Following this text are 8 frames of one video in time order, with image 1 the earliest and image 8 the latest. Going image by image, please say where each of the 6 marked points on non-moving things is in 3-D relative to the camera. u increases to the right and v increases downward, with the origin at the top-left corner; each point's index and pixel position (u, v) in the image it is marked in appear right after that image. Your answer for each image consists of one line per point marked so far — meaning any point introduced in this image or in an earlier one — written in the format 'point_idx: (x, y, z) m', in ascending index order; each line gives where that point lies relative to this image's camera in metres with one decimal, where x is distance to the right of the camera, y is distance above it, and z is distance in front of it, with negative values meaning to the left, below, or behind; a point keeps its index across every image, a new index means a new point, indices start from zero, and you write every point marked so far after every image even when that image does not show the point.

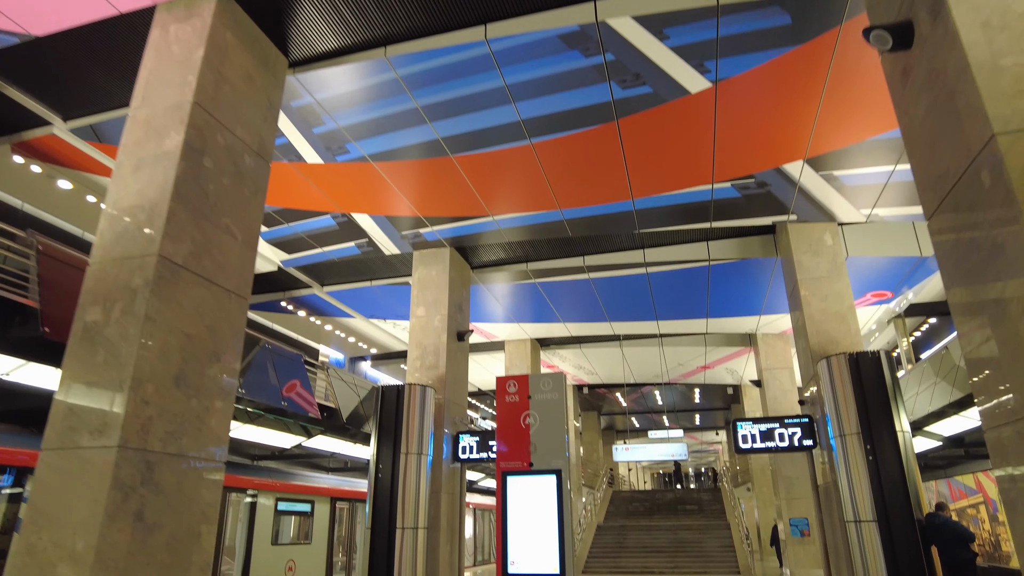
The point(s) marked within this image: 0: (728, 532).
0: (+4.9, -5.5, +14.6) m
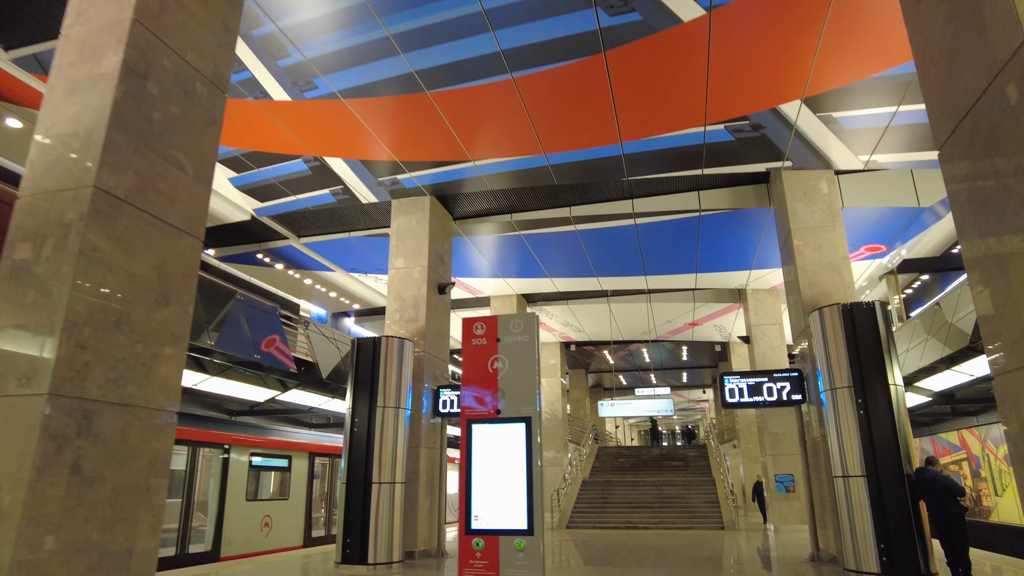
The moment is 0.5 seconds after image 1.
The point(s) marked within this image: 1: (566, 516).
0: (+4.5, -4.5, +14.6) m
1: (+1.1, -4.8, +13.8) m
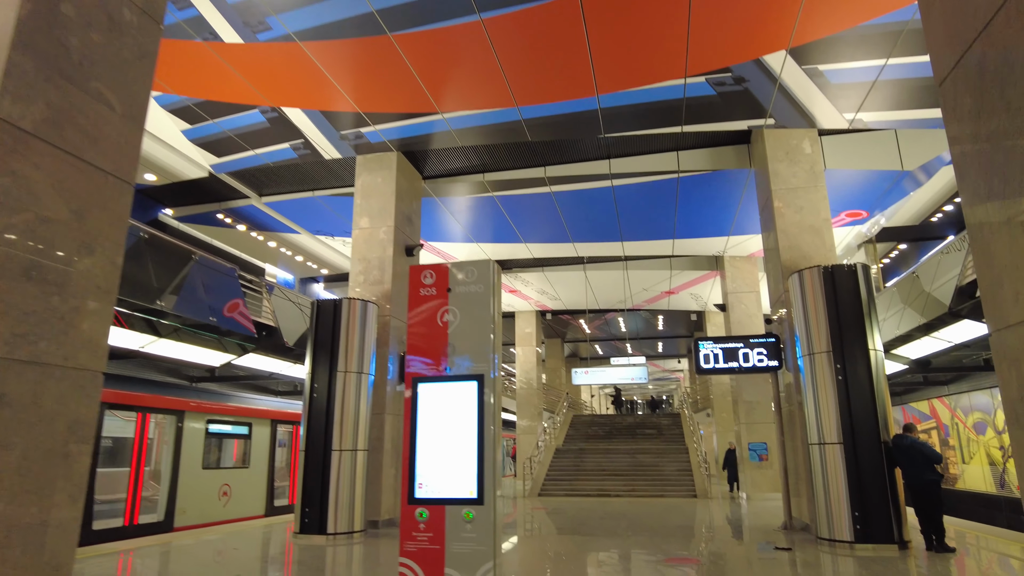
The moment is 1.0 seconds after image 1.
0: (+3.9, -3.8, +14.6) m
1: (+0.5, -4.1, +13.7) m
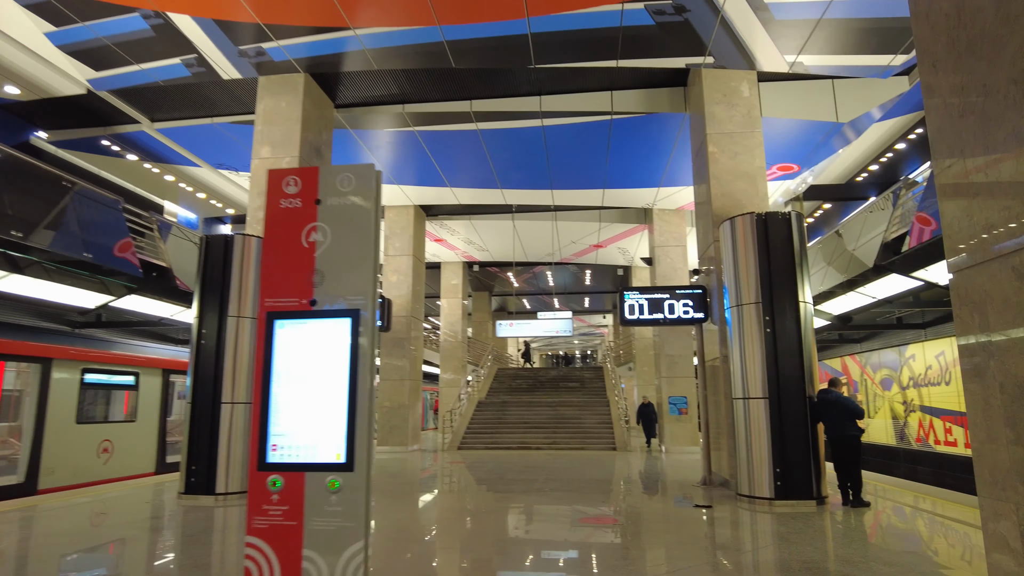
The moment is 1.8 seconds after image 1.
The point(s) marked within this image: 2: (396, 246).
0: (+2.1, -2.7, +14.5) m
1: (-1.1, -3.1, +13.3) m
2: (-2.4, +0.9, +13.1) m
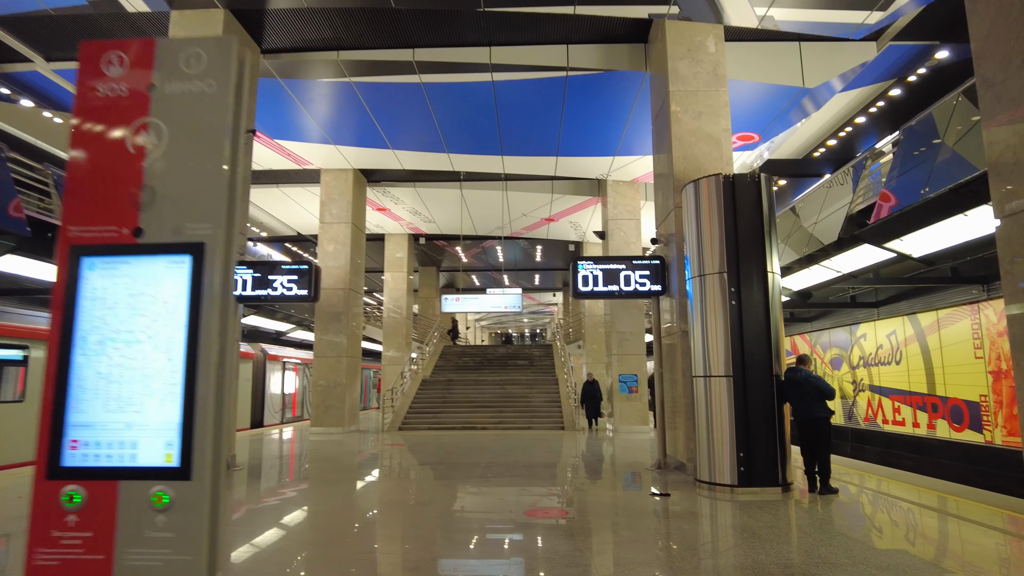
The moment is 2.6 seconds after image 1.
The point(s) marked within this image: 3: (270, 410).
0: (+0.9, -2.2, +14.1) m
1: (-2.2, -2.5, +12.6) m
2: (-3.4, +1.4, +12.2) m
3: (-5.0, -2.5, +13.4) m
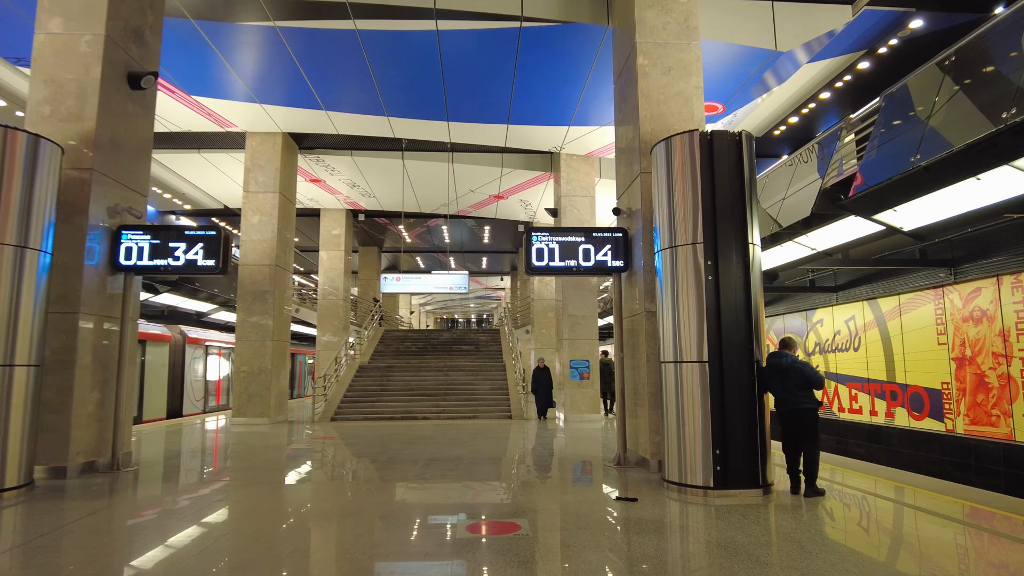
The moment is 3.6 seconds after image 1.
0: (-0.2, -1.8, +13.3) m
1: (-3.2, -2.1, +11.6) m
2: (-4.3, +1.8, +11.0) m
3: (-6.1, -2.1, +12.2) m
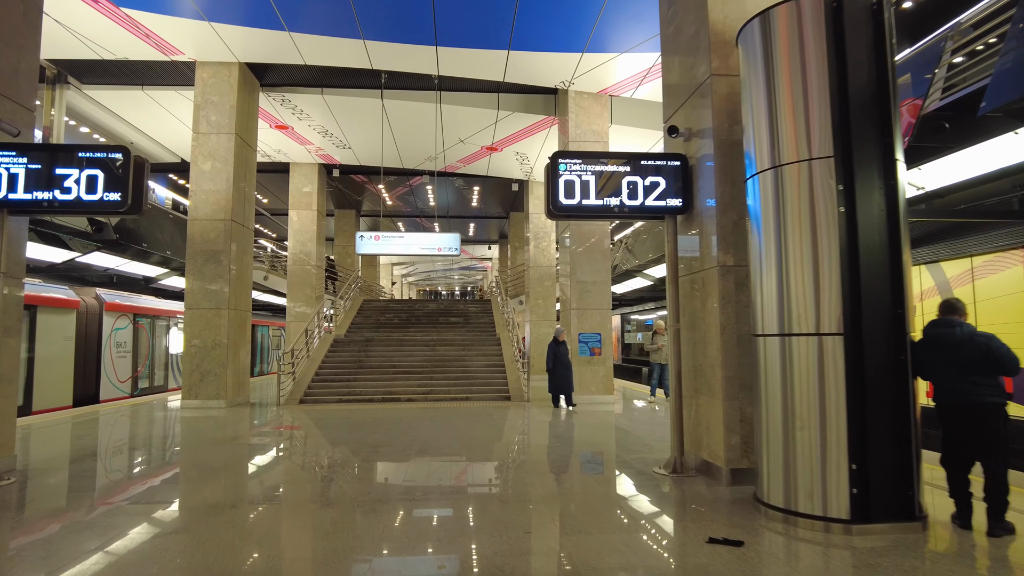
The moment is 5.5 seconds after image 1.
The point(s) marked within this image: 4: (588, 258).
0: (-0.3, -1.1, +11.8) m
1: (-3.3, -1.5, +10.1) m
2: (-4.4, +2.4, +9.3) m
3: (-6.1, -1.4, +10.5) m
4: (+1.2, +0.4, +9.5) m
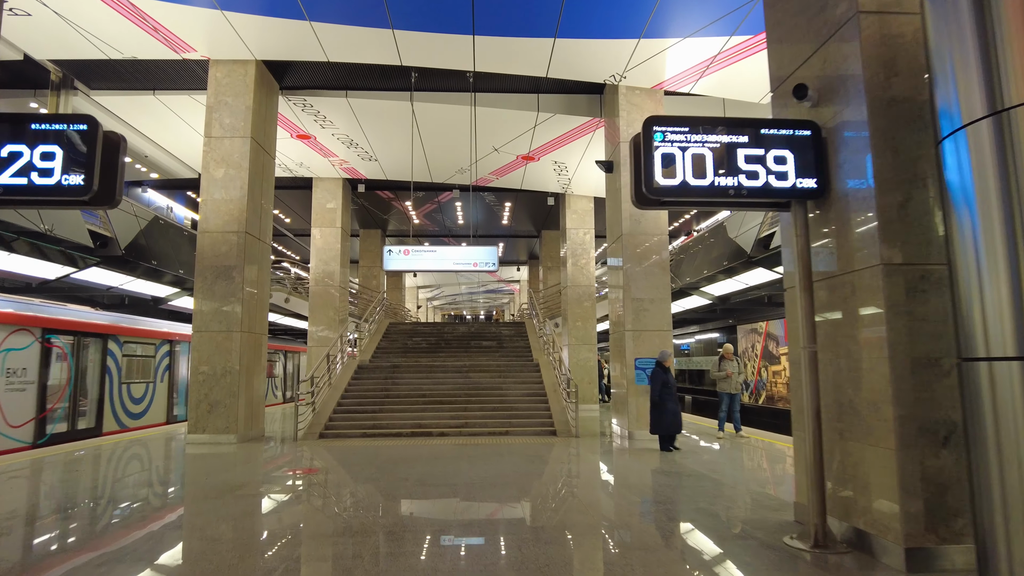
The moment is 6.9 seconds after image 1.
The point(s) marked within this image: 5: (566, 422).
0: (+0.4, -1.5, +10.7) m
1: (-2.6, -1.8, +9.0) m
2: (-3.8, +2.2, +8.5) m
3: (-5.5, -1.7, +9.6) m
4: (+1.7, +0.2, +8.4) m
5: (+0.7, -1.9, +8.8) m
